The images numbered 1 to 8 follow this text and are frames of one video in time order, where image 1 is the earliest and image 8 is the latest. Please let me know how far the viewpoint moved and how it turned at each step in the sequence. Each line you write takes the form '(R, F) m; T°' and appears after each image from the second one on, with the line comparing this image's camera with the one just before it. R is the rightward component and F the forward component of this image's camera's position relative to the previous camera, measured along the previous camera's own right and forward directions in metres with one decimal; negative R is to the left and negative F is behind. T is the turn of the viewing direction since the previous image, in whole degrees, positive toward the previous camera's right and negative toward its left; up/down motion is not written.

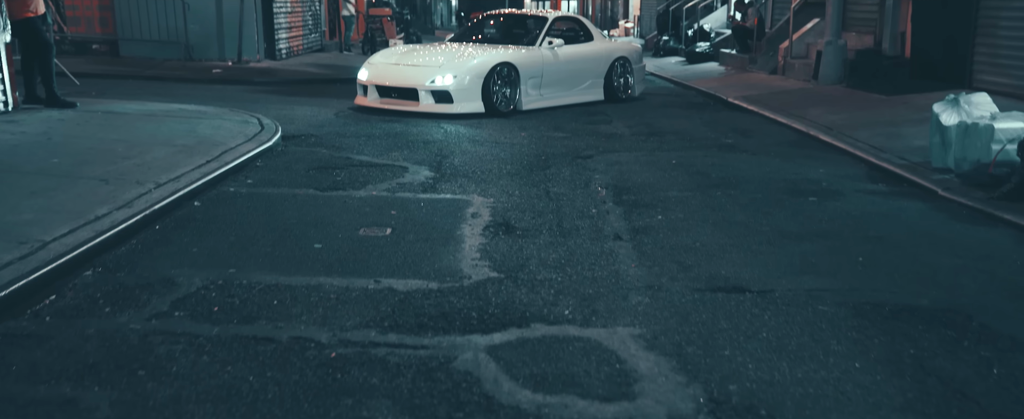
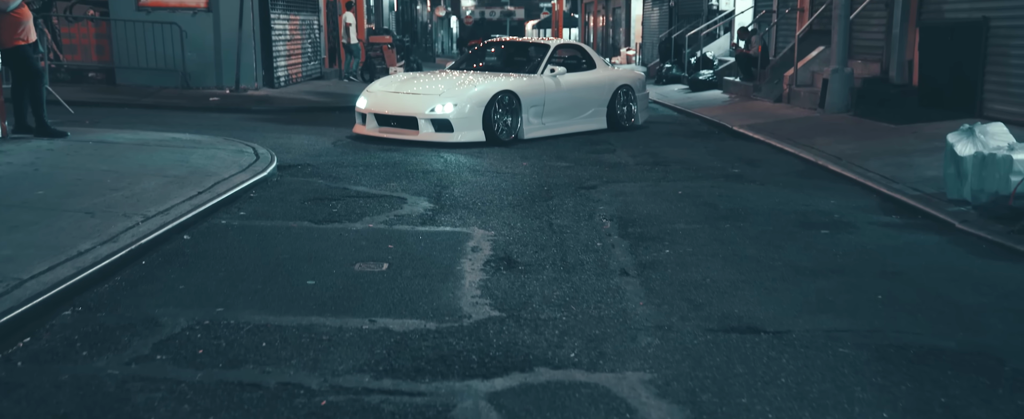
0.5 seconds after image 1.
(0.0, +0.2) m; 0°
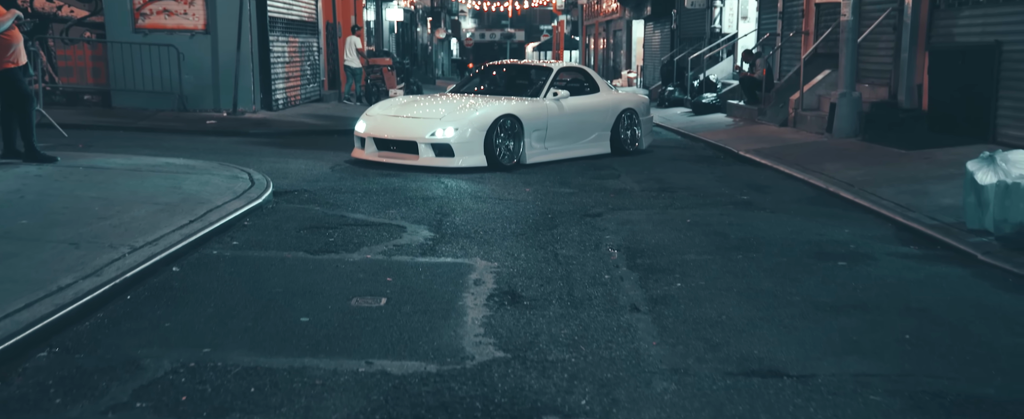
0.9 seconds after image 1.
(0.0, +0.3) m; 0°
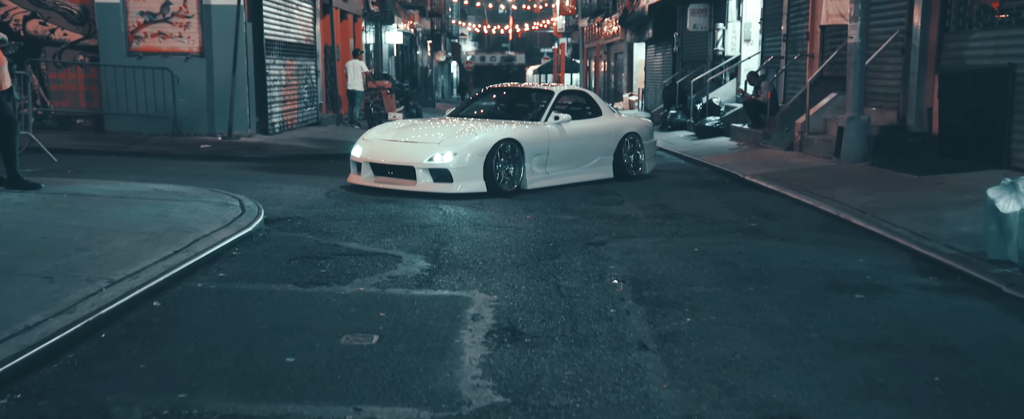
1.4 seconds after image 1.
(0.0, +0.3) m; 0°
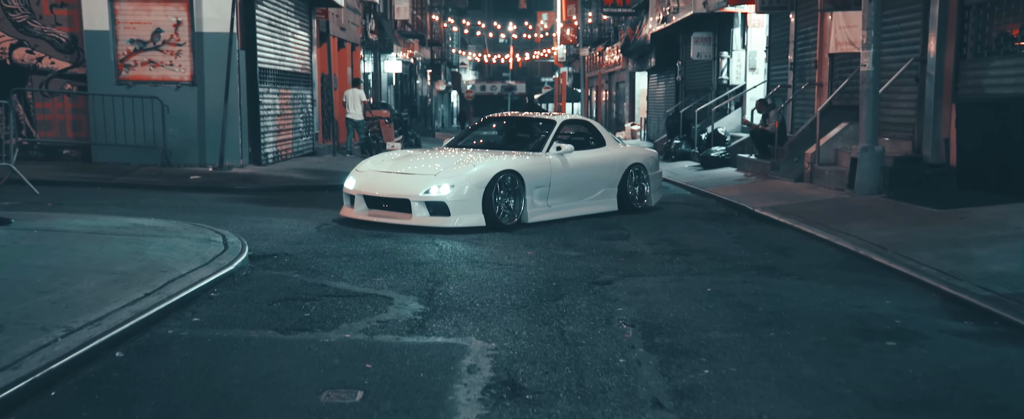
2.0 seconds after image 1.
(0.0, +0.5) m; 0°
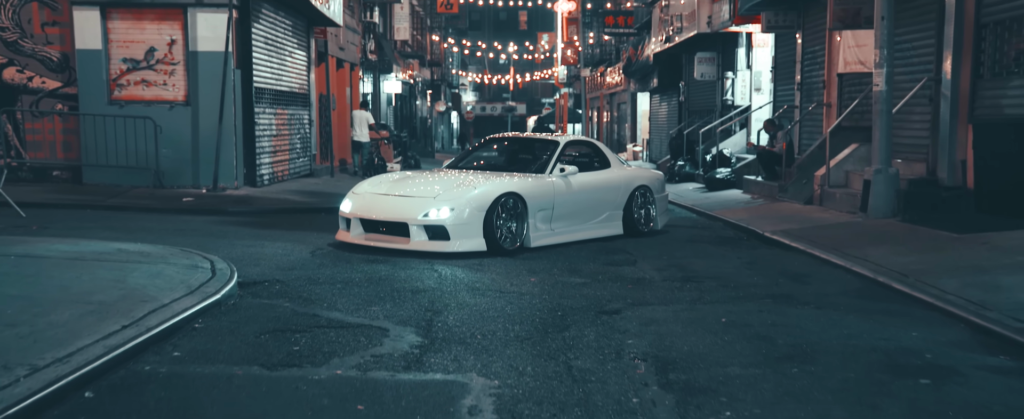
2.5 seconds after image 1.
(0.0, +0.4) m; 0°
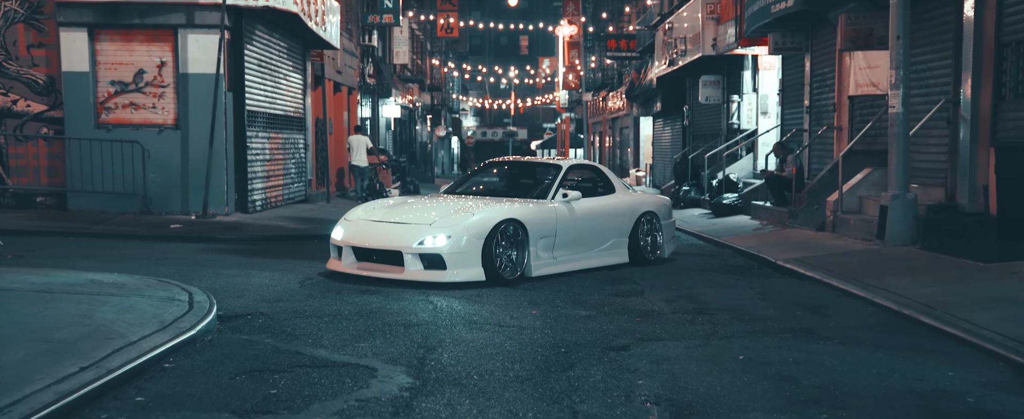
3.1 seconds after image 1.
(0.0, +0.5) m; 0°
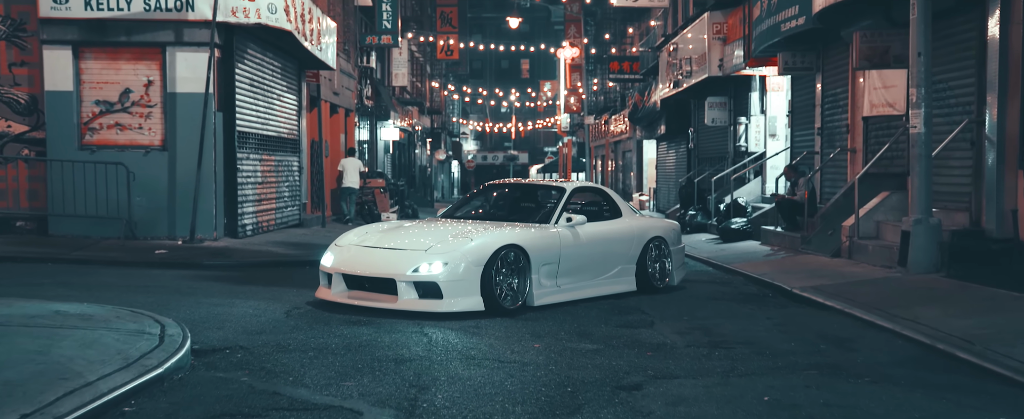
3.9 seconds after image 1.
(0.0, +0.6) m; 0°
